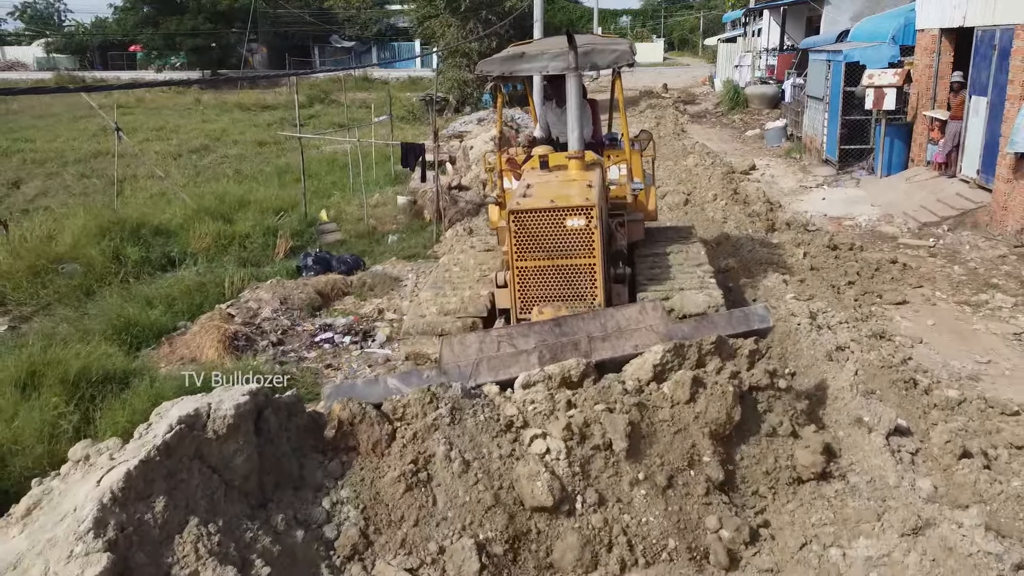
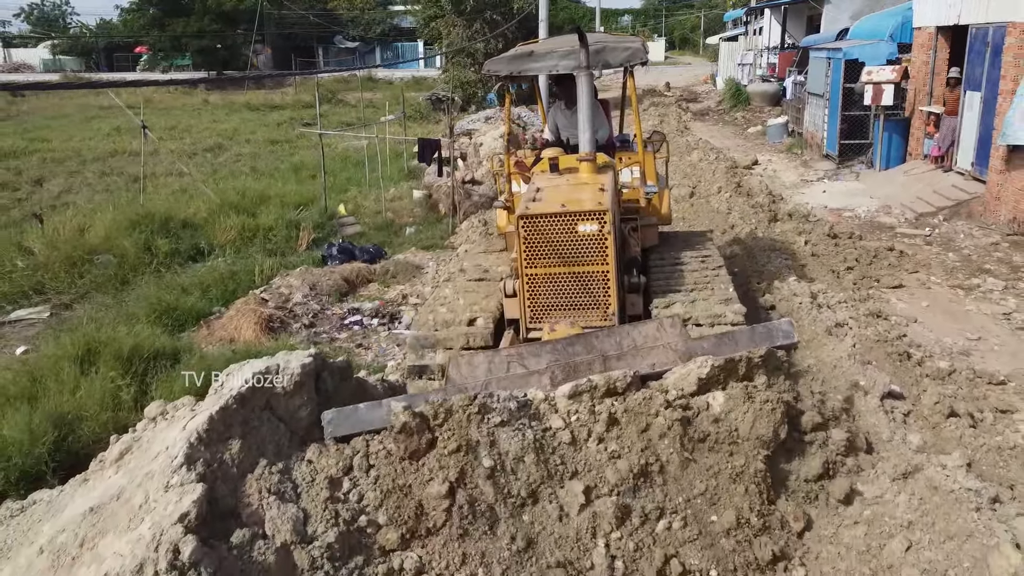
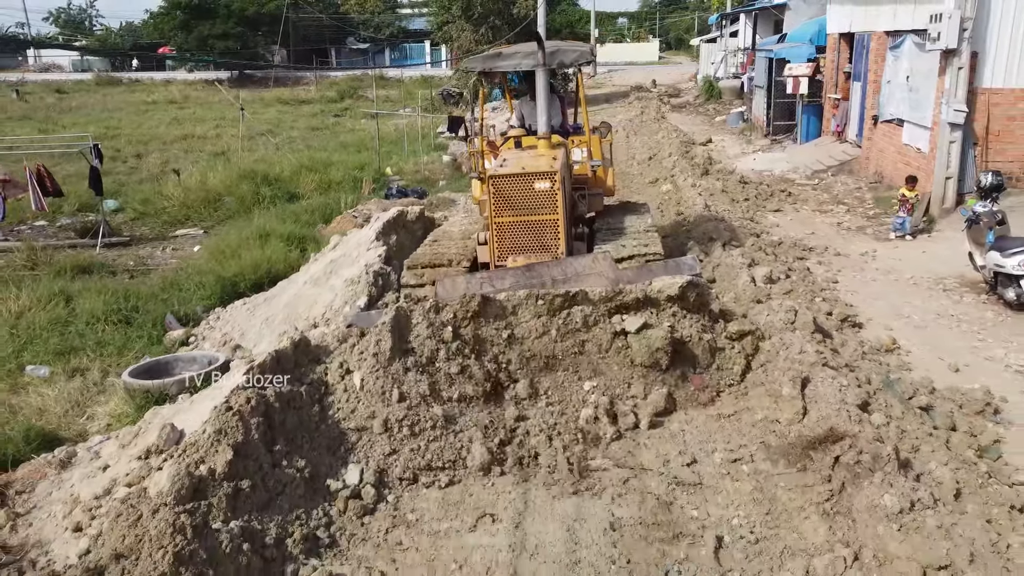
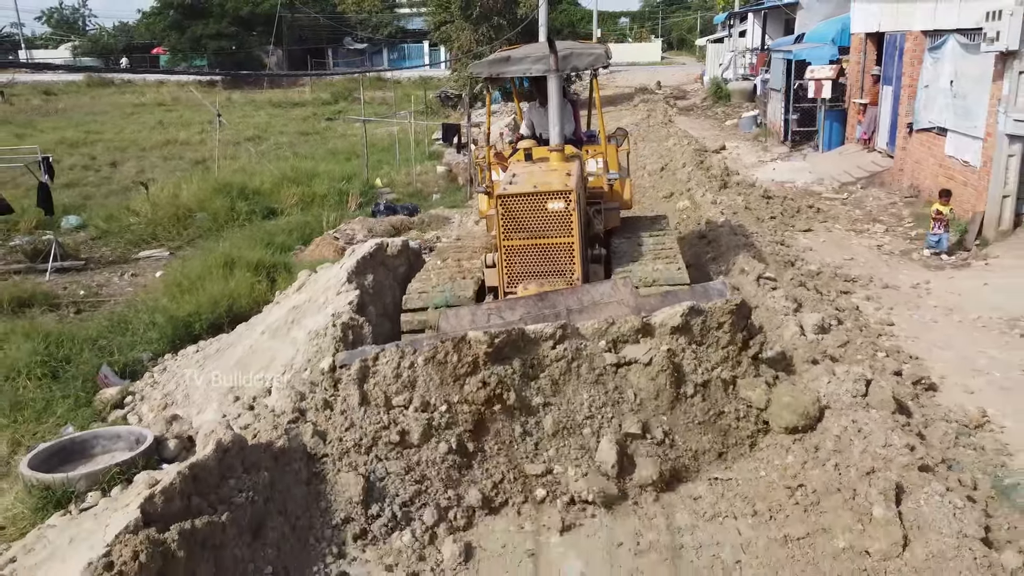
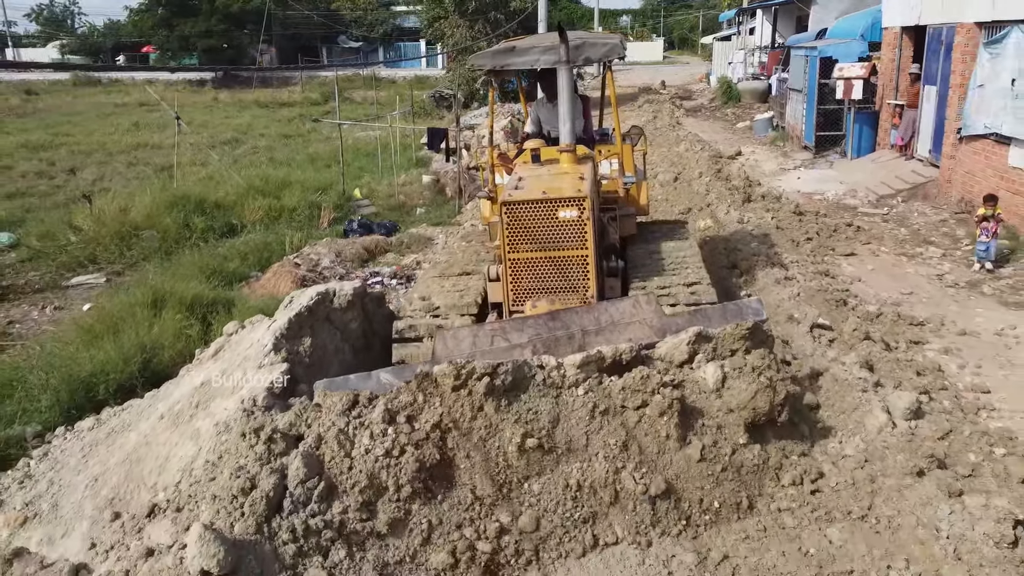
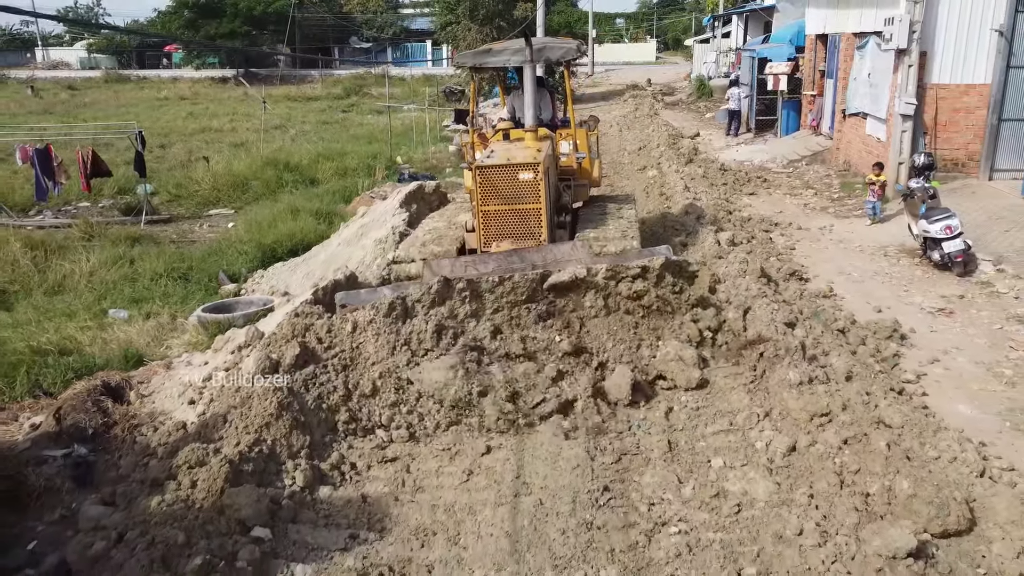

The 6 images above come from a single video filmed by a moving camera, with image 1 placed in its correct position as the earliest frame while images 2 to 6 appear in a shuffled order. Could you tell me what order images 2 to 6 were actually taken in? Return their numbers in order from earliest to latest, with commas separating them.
2, 5, 4, 3, 6
